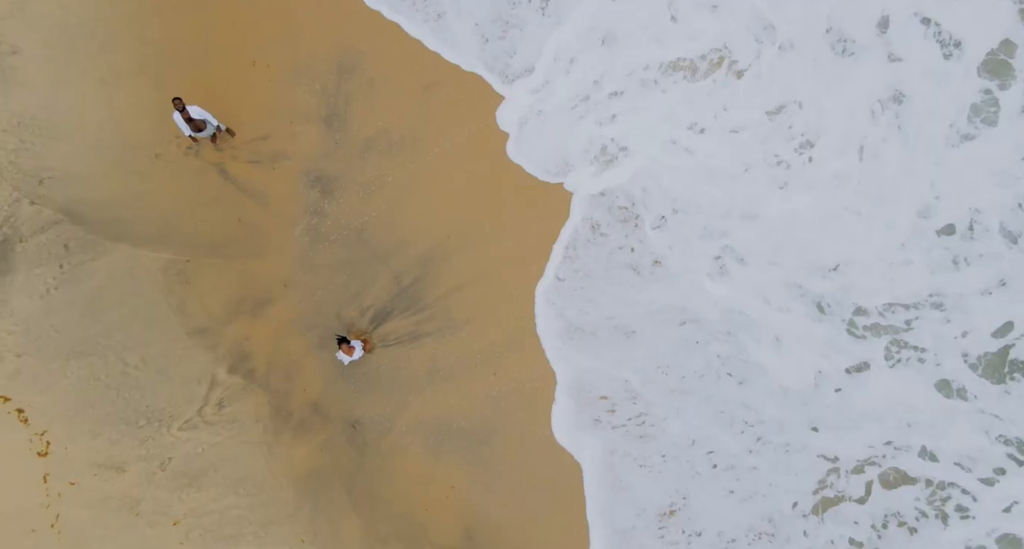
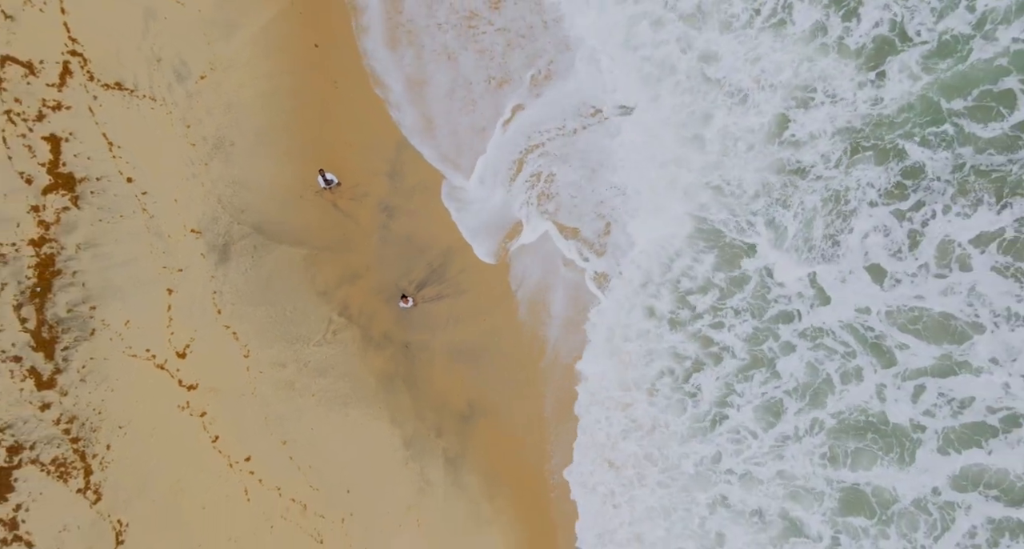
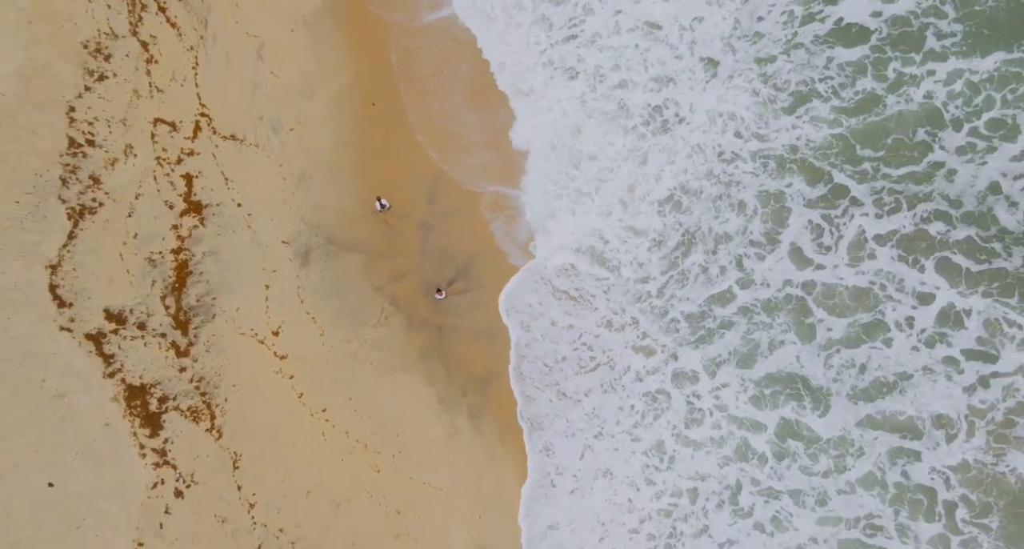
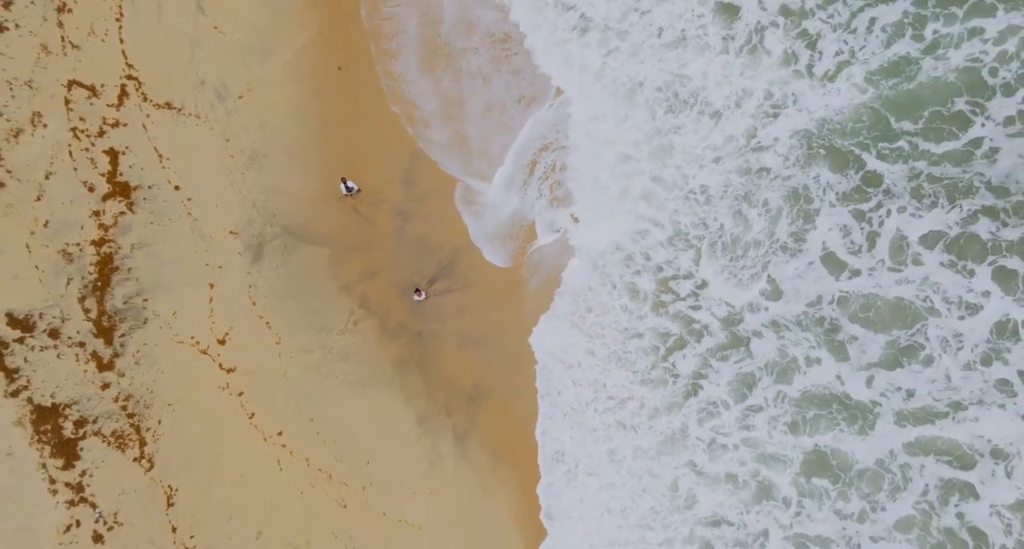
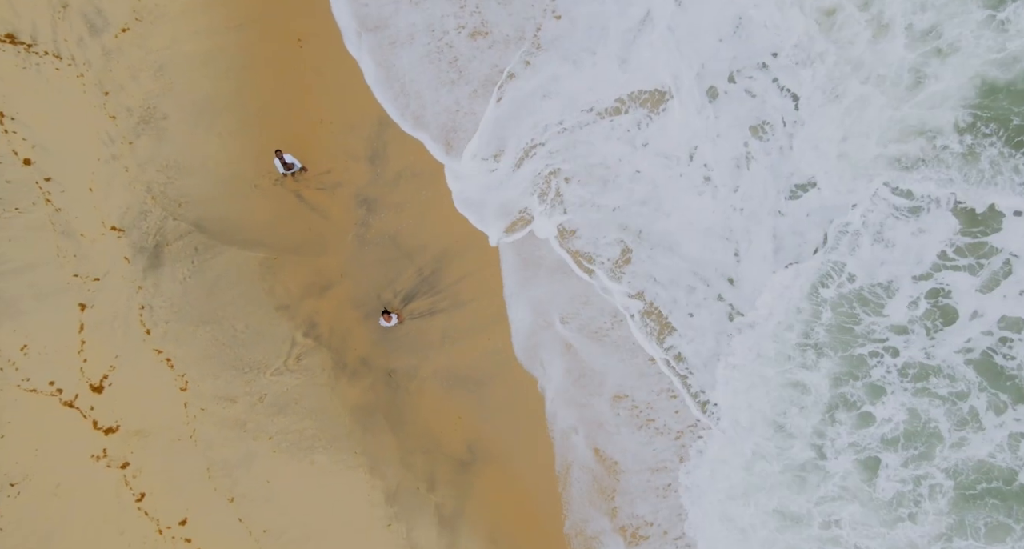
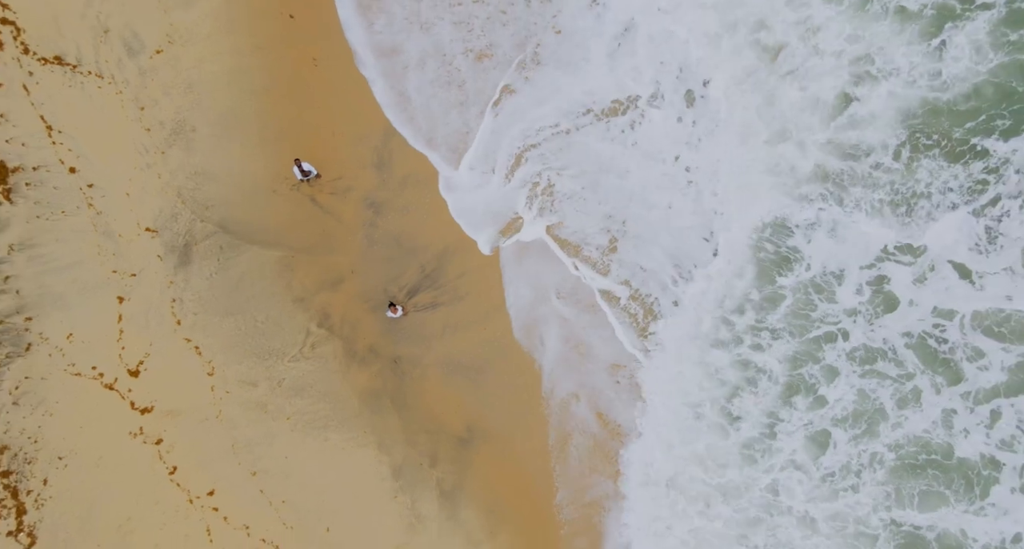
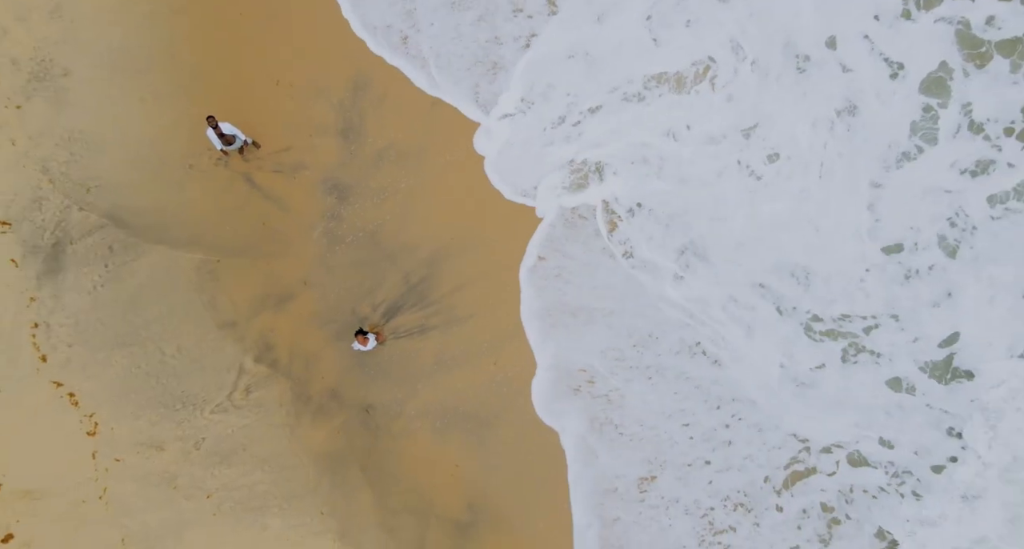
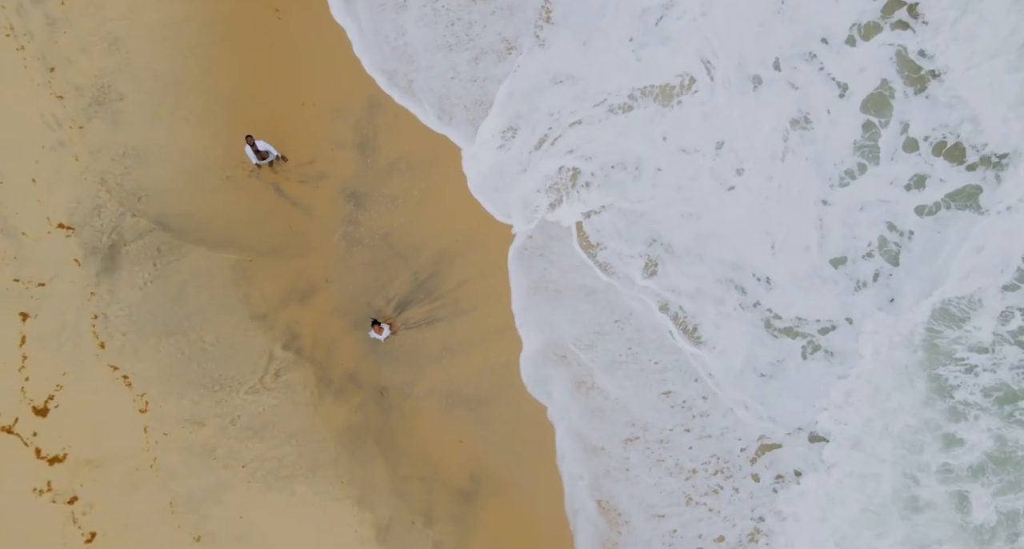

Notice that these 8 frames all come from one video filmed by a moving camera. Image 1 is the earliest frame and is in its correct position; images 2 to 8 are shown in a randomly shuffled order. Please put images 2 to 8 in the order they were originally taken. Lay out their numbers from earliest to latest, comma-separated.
7, 8, 5, 6, 2, 4, 3
